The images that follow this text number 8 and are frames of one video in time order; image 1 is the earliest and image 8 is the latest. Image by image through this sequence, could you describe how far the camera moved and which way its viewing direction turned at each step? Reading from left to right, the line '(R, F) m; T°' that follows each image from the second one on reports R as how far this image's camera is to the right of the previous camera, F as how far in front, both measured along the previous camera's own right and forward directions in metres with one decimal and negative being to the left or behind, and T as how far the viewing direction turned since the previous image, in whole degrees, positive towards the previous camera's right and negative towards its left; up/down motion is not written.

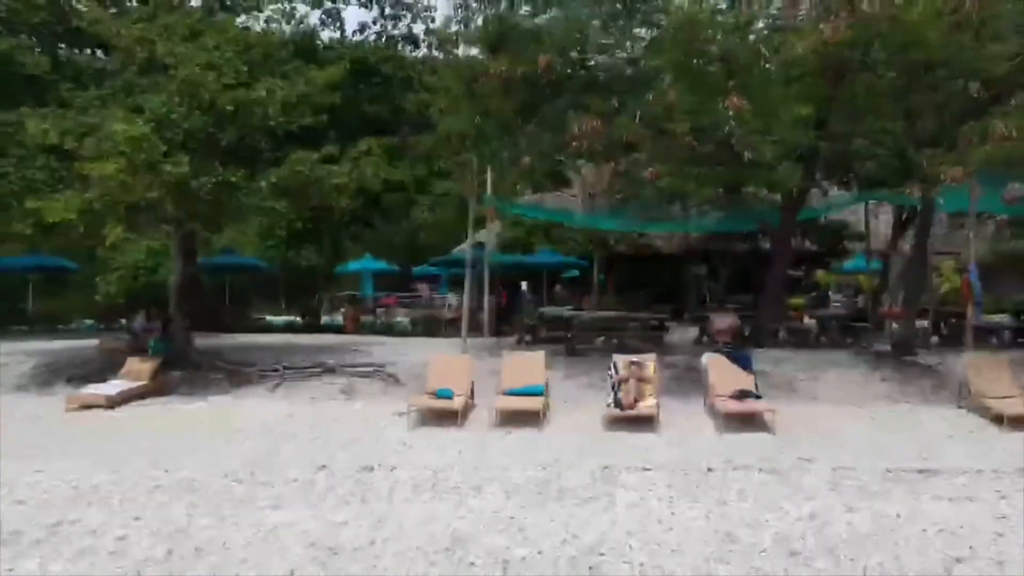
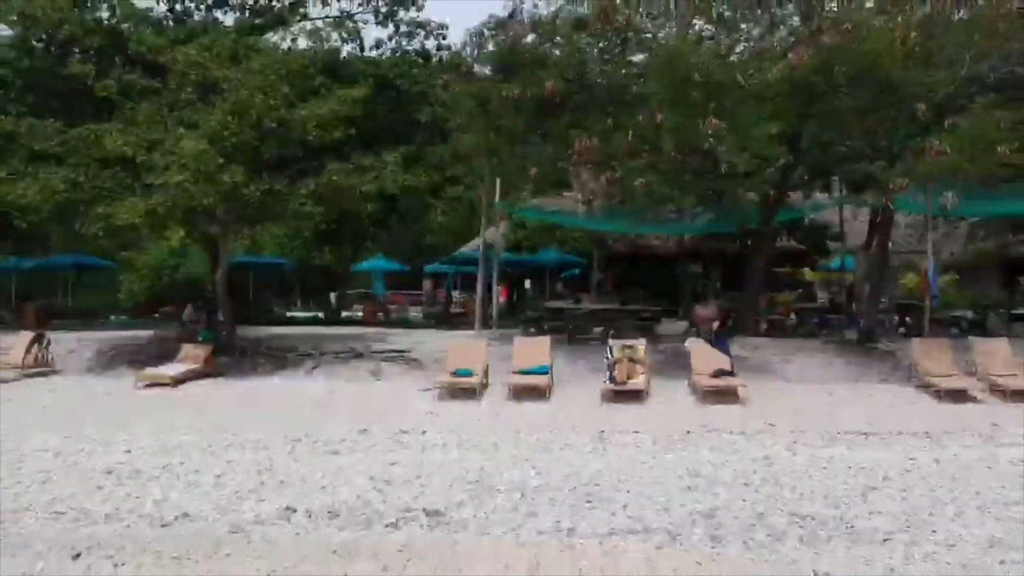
(-0.1, -1.8) m; 0°
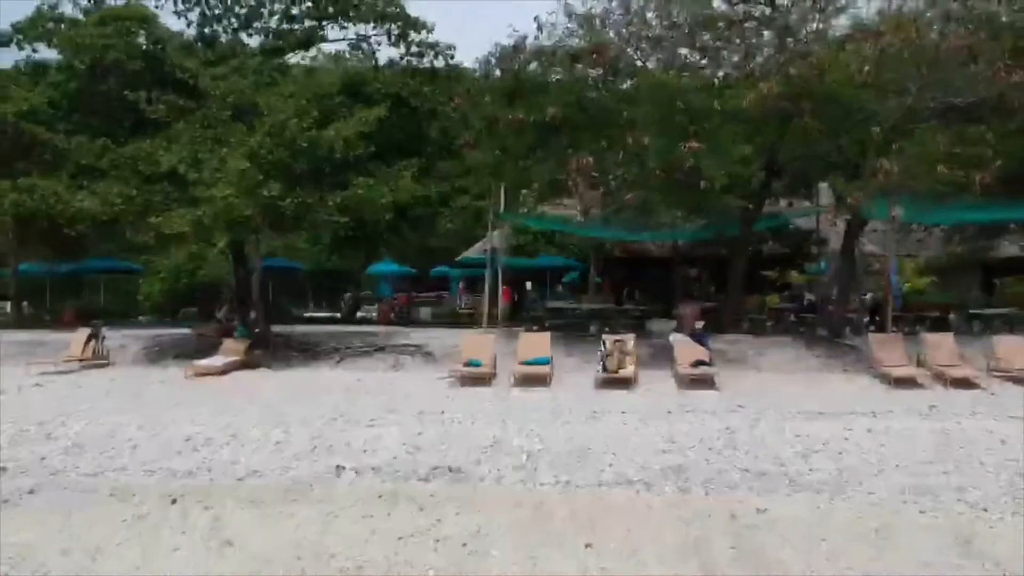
(-0.1, -1.8) m; 0°
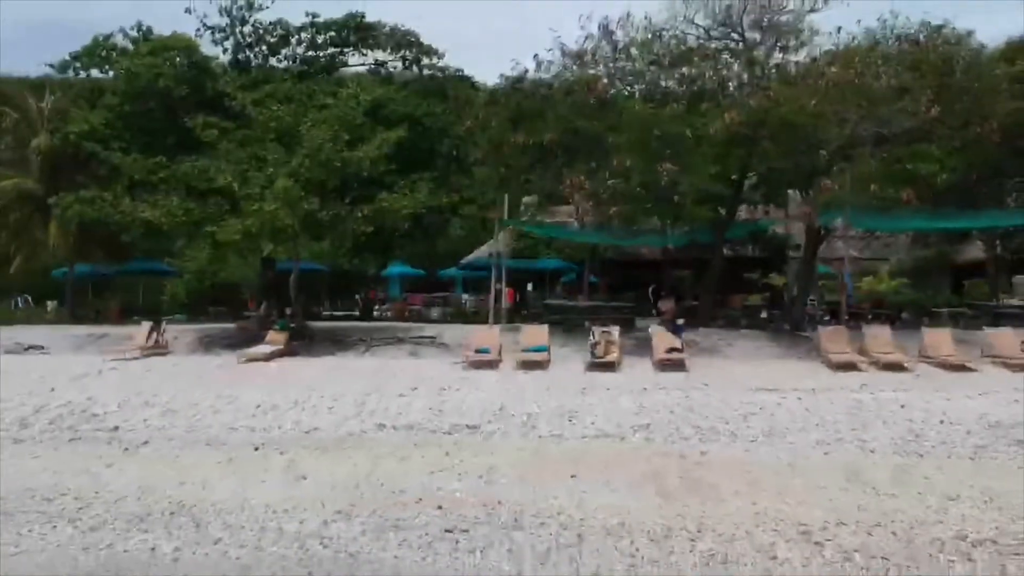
(0.0, -2.6) m; 0°
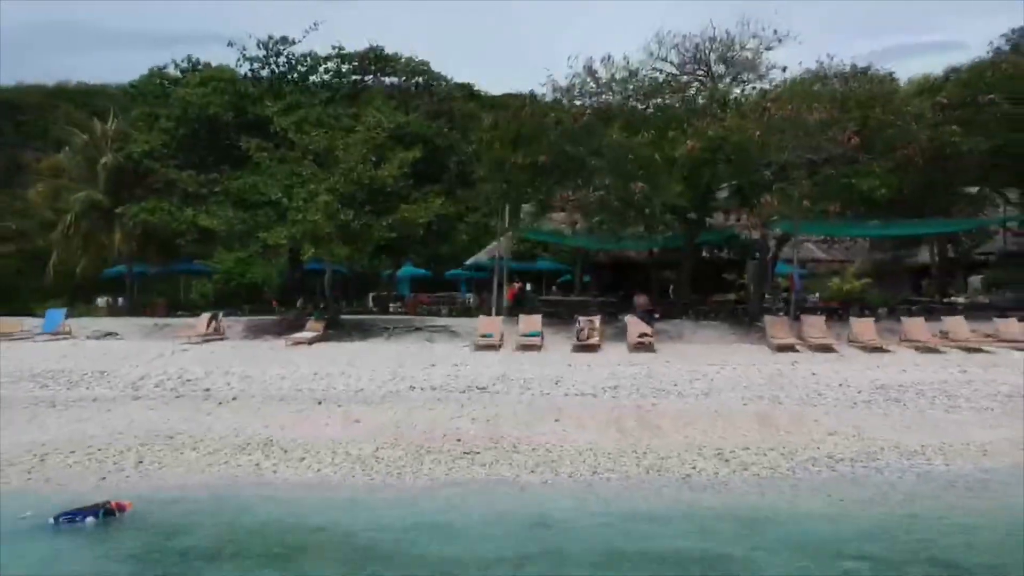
(0.0, -3.7) m; 0°
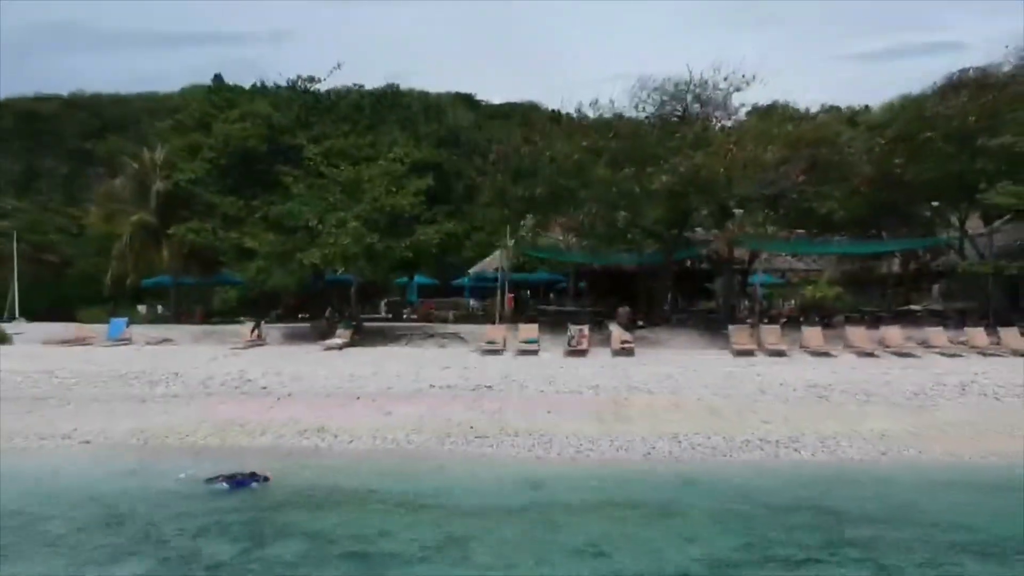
(0.0, -3.6) m; 0°
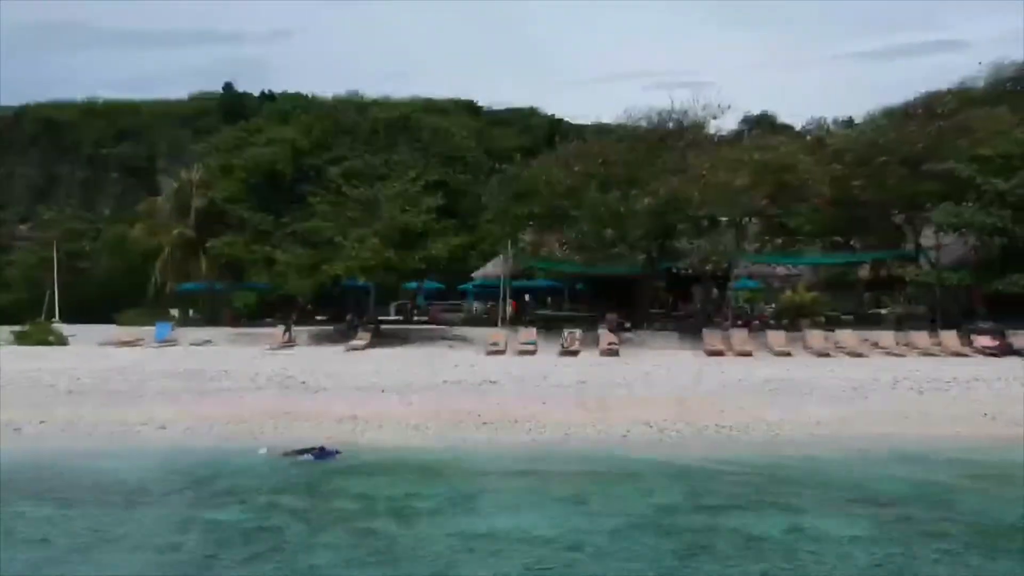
(0.0, -3.5) m; 0°
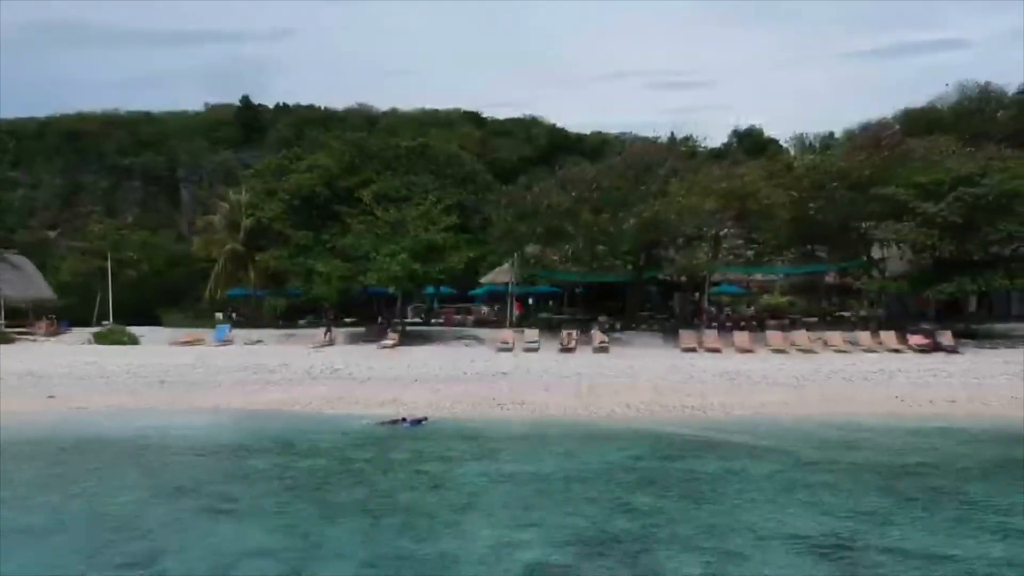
(-0.2, -5.2) m; 0°
